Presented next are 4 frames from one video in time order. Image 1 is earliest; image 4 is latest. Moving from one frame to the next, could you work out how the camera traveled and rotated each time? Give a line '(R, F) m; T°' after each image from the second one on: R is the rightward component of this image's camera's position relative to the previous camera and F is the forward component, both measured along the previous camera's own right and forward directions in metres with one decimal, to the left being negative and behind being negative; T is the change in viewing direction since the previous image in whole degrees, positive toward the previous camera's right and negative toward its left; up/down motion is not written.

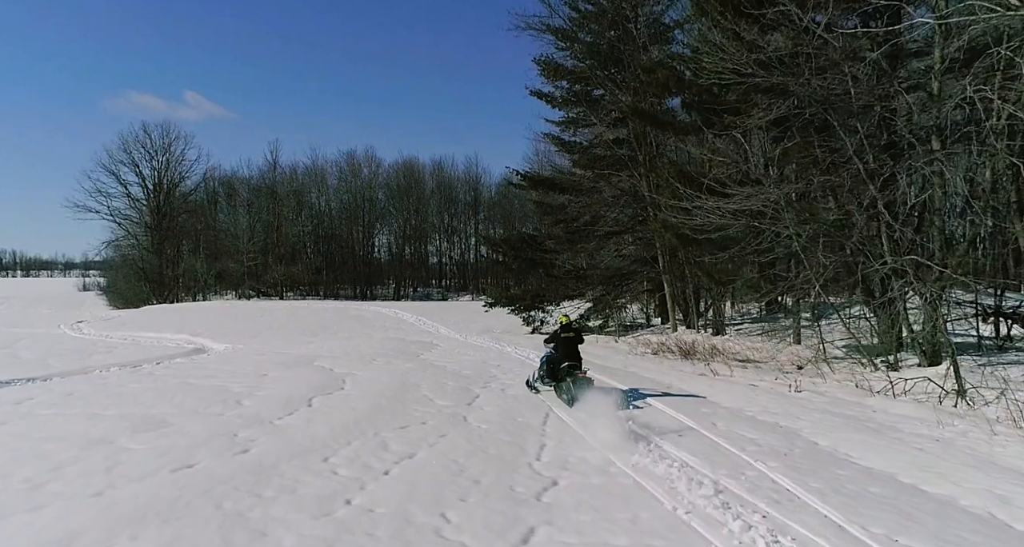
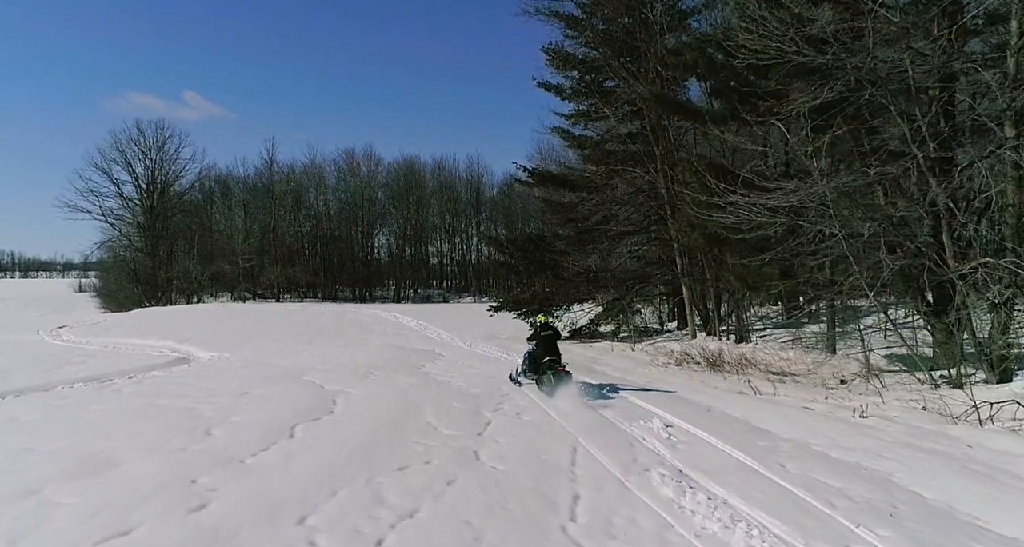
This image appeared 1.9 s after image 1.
(-0.2, +1.5) m; 0°
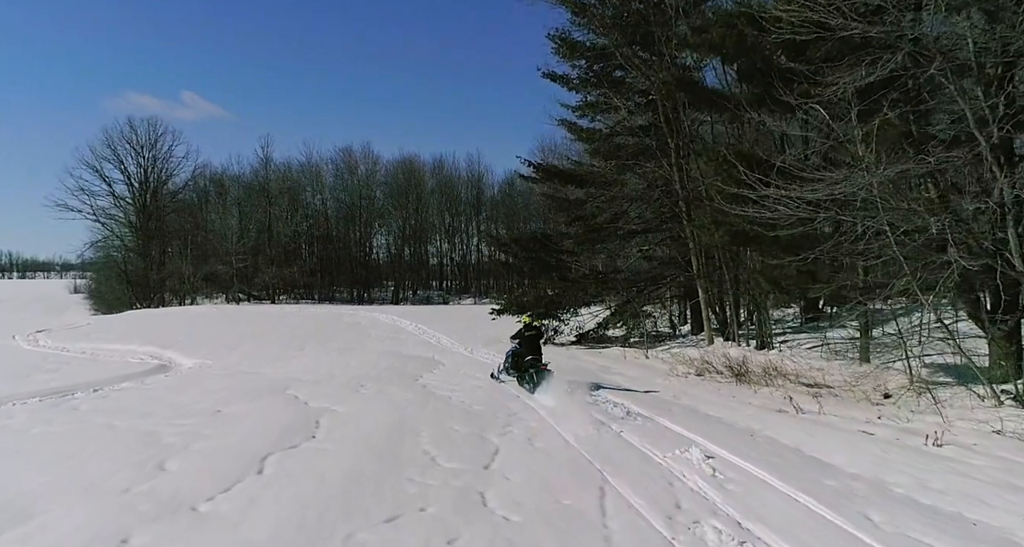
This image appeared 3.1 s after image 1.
(-0.1, +1.4) m; 0°
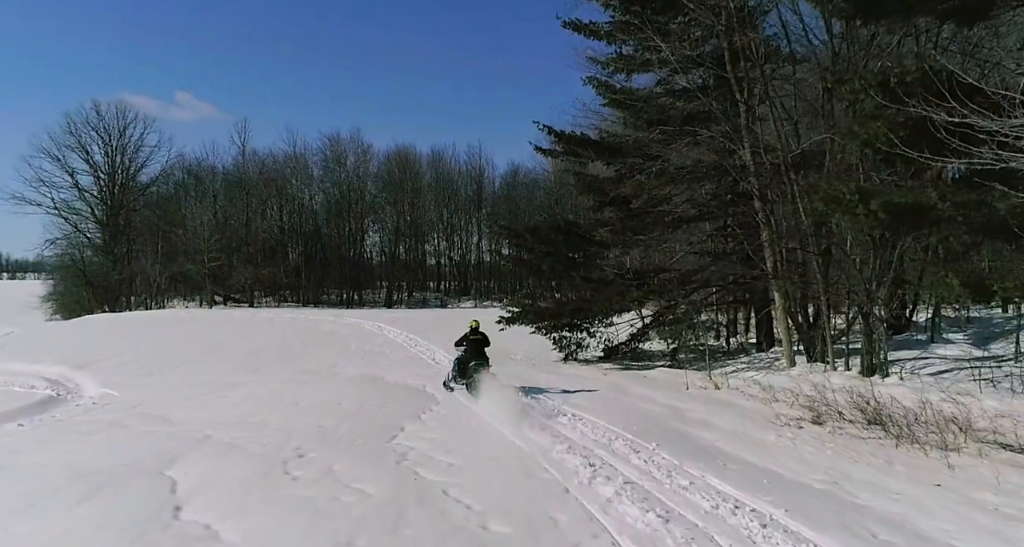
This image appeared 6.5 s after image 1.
(-0.4, +4.9) m; 0°
